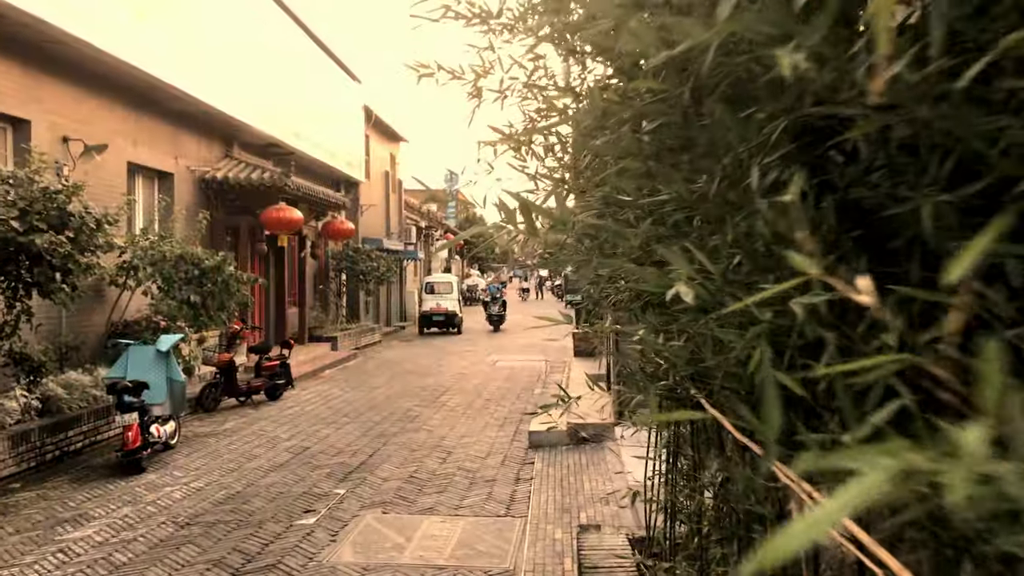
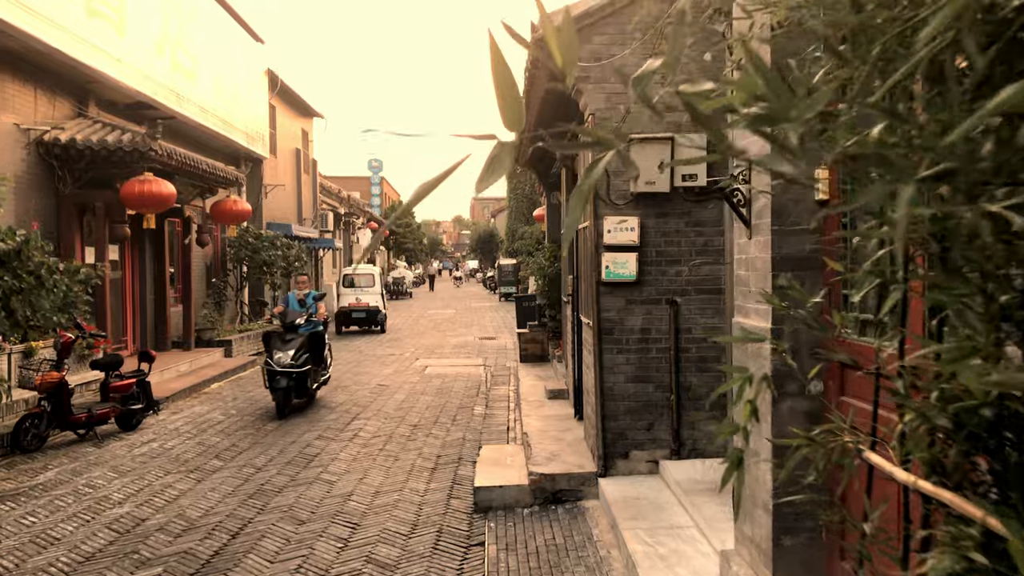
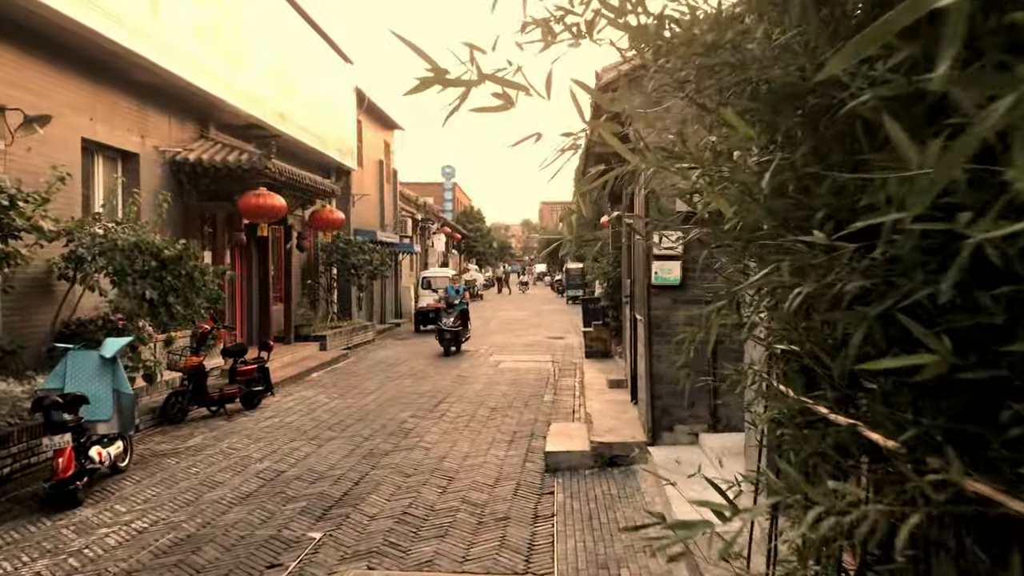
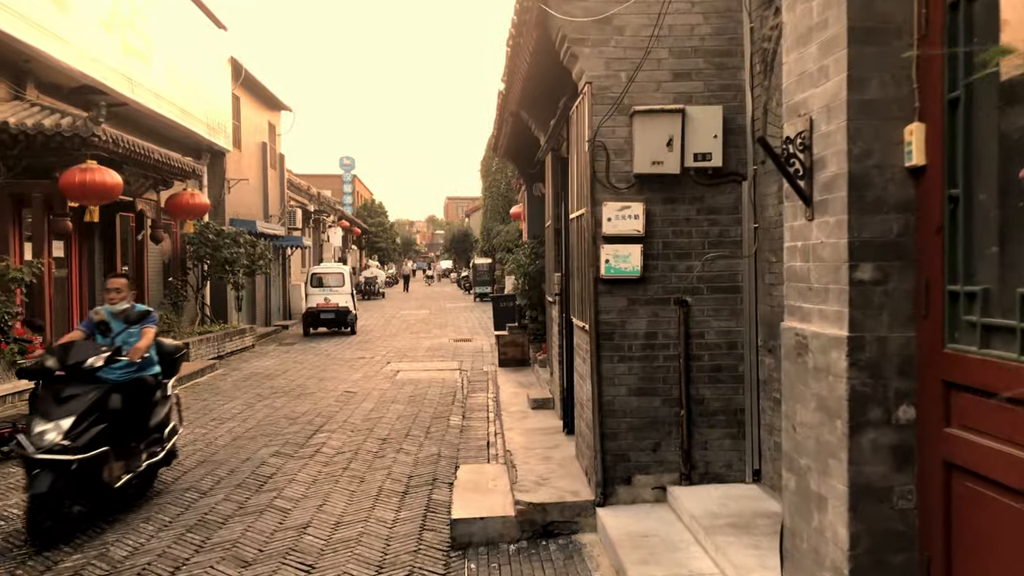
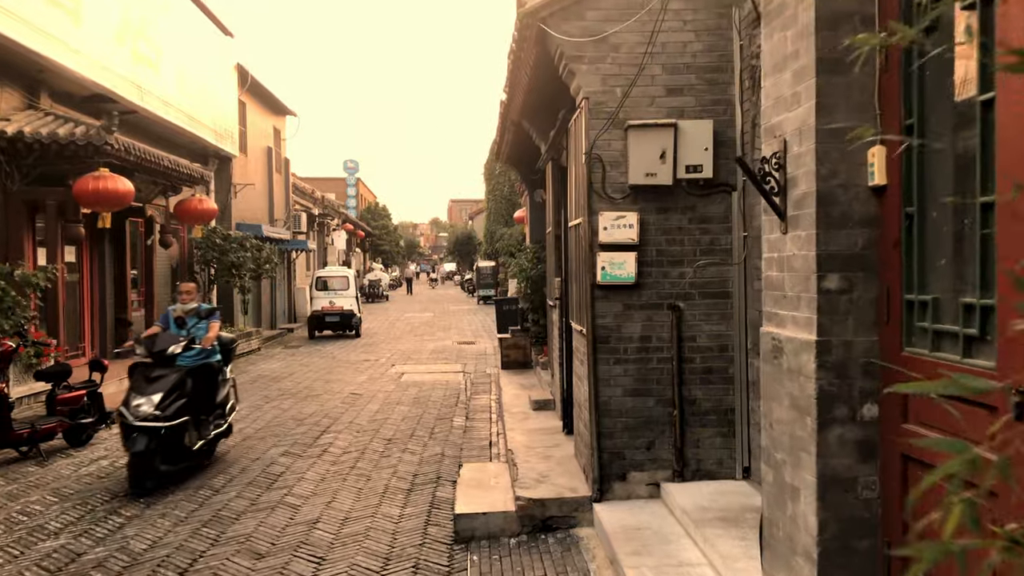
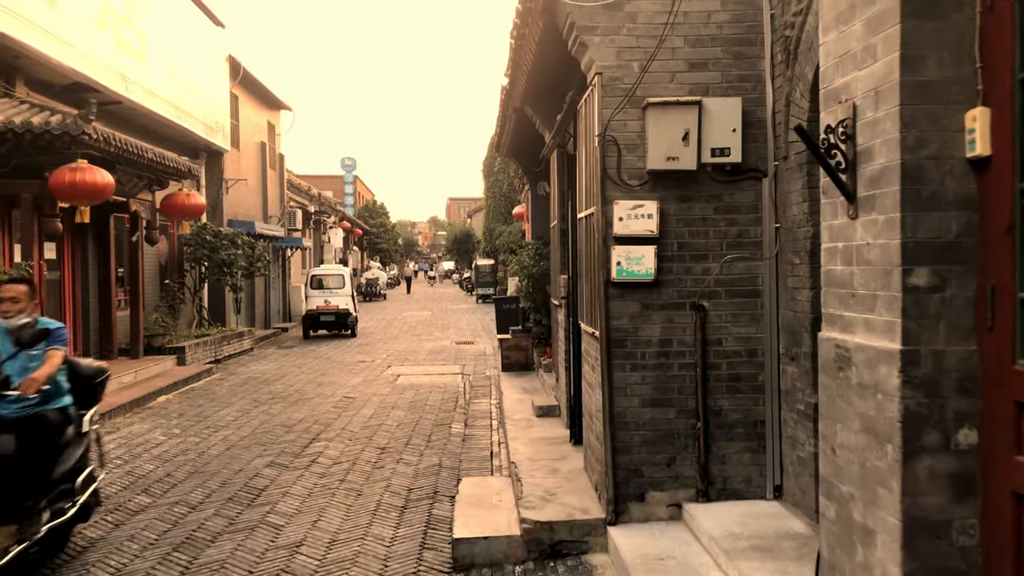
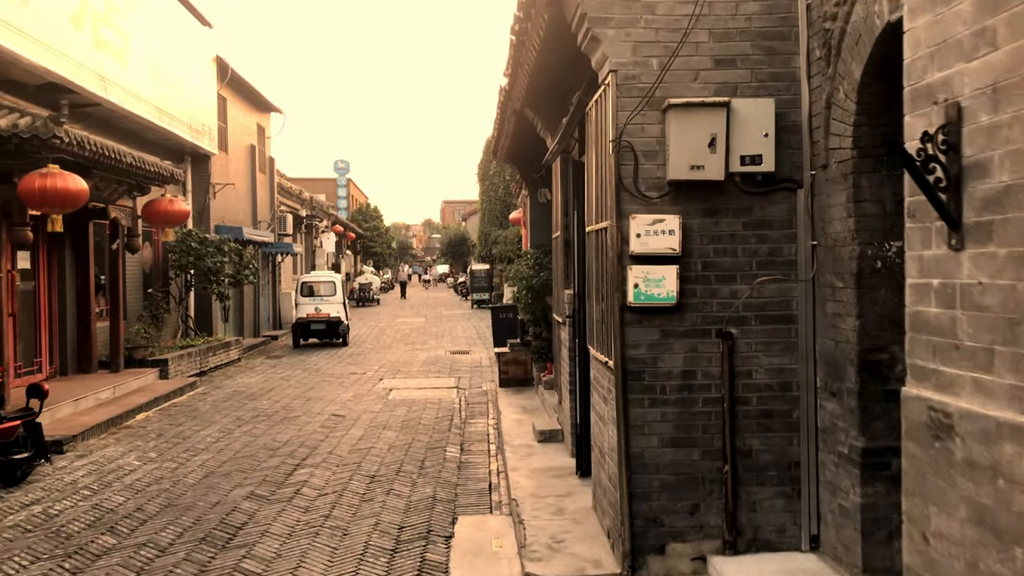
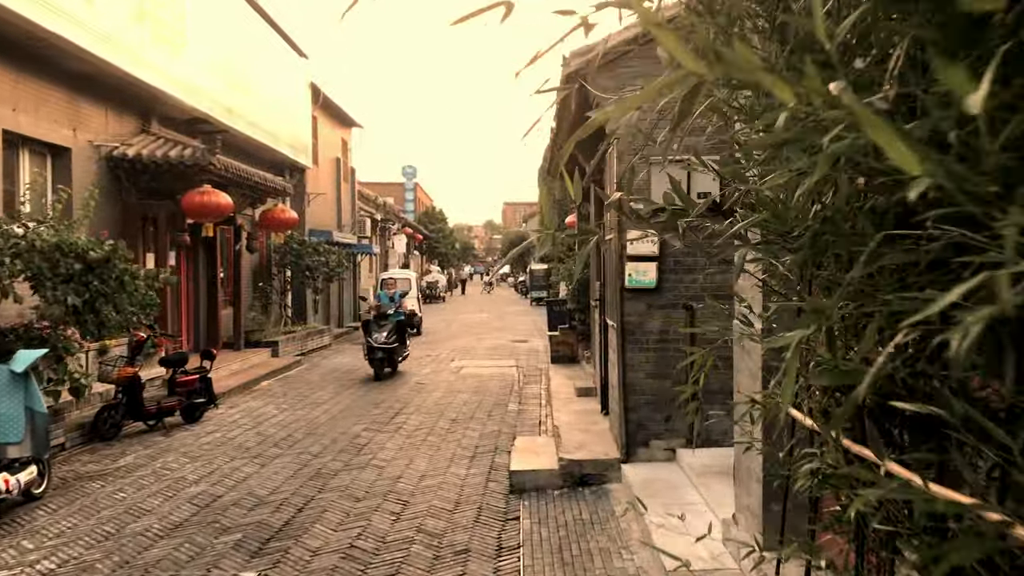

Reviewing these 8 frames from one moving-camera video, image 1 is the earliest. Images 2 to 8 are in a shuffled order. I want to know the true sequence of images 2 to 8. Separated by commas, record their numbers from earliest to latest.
3, 8, 2, 5, 4, 6, 7
